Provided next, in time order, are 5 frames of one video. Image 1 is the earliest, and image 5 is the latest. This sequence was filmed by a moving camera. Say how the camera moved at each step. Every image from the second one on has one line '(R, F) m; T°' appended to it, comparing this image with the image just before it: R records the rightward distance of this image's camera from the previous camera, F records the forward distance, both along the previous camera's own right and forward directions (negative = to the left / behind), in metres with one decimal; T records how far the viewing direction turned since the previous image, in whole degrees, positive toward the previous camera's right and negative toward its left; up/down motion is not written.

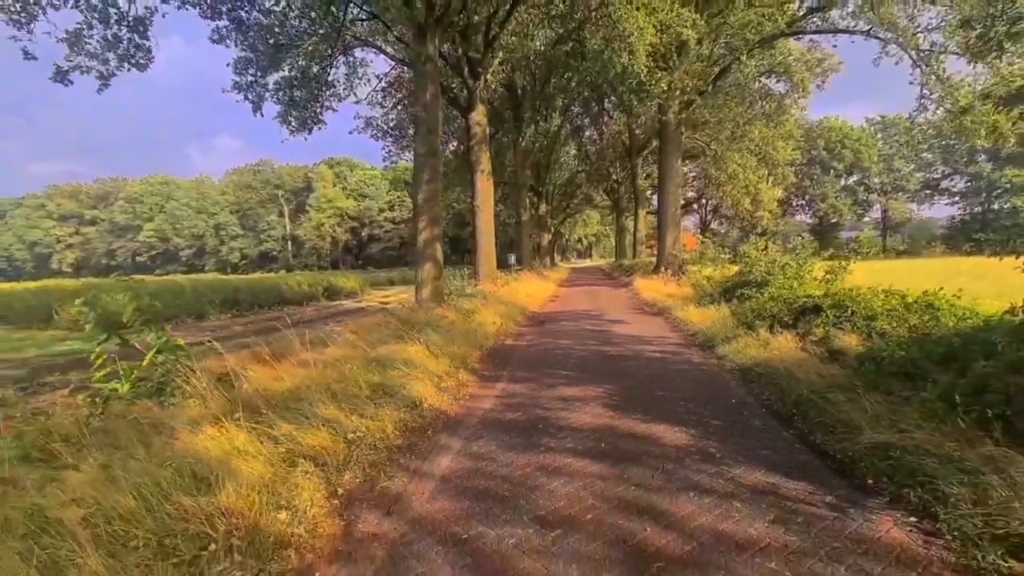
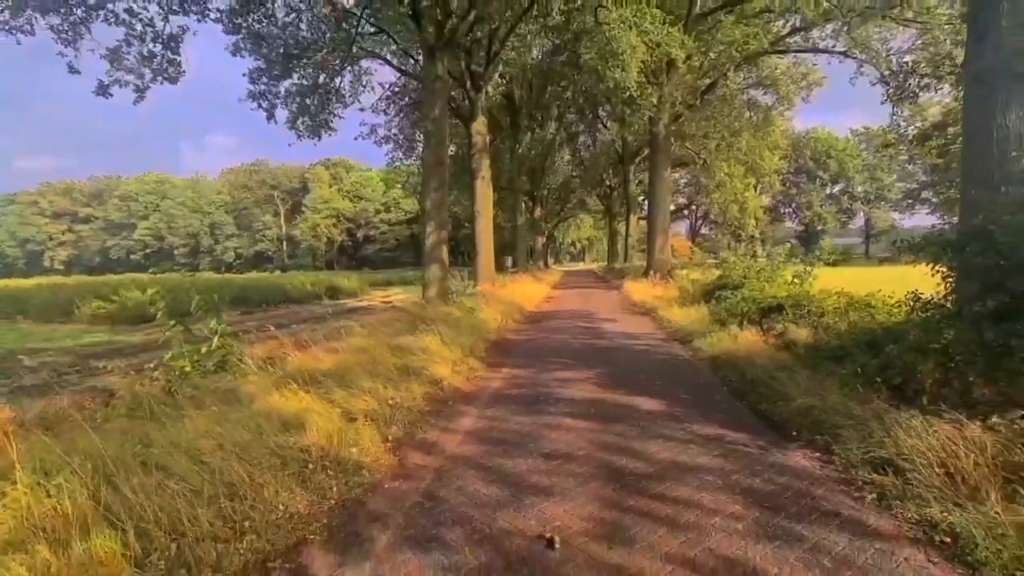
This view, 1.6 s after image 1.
(-0.2, -1.4) m; +1°
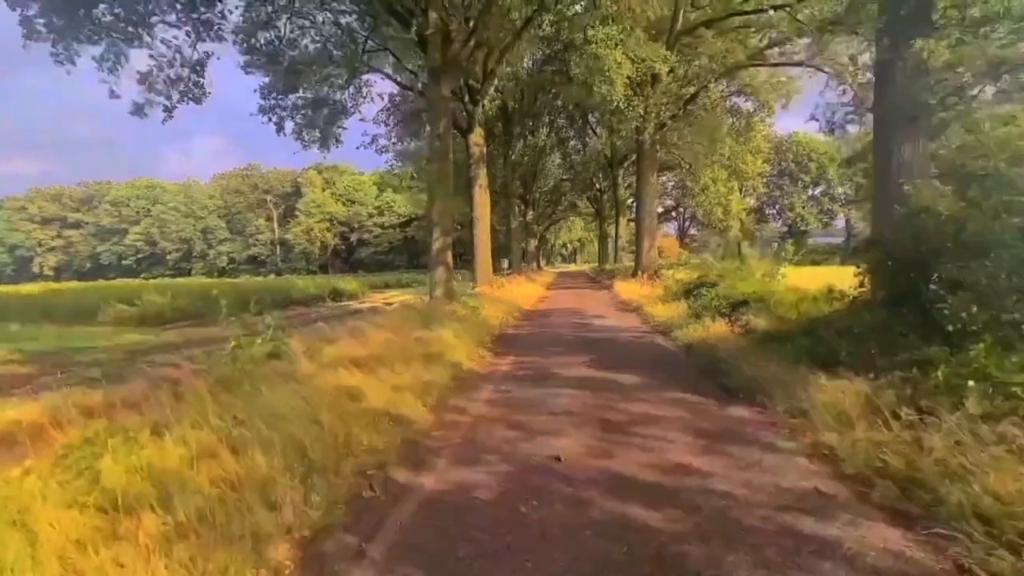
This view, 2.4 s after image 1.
(-0.3, -1.7) m; +1°
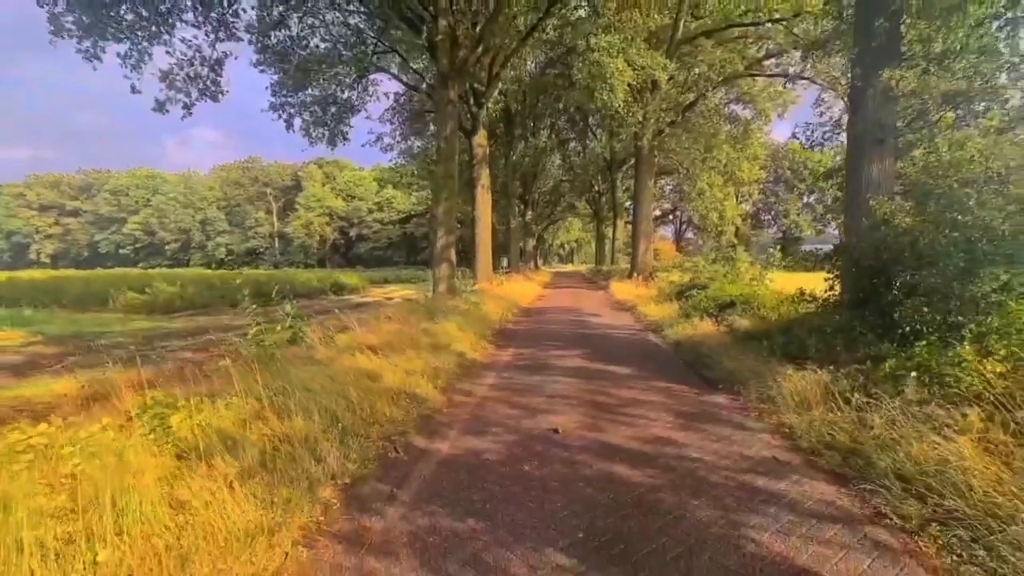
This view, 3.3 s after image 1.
(-0.1, -0.8) m; 0°
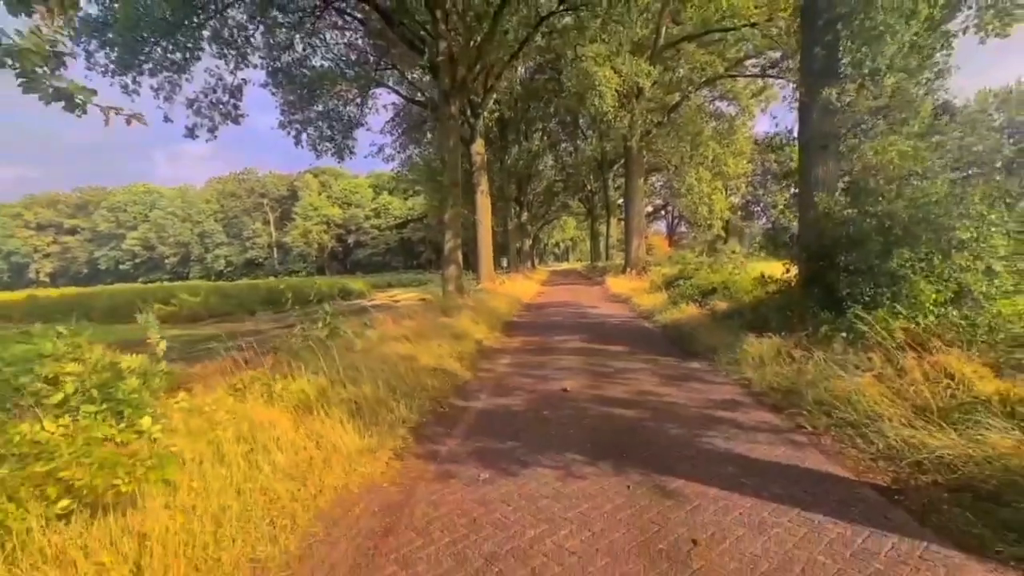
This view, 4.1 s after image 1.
(-0.3, -1.7) m; 0°
